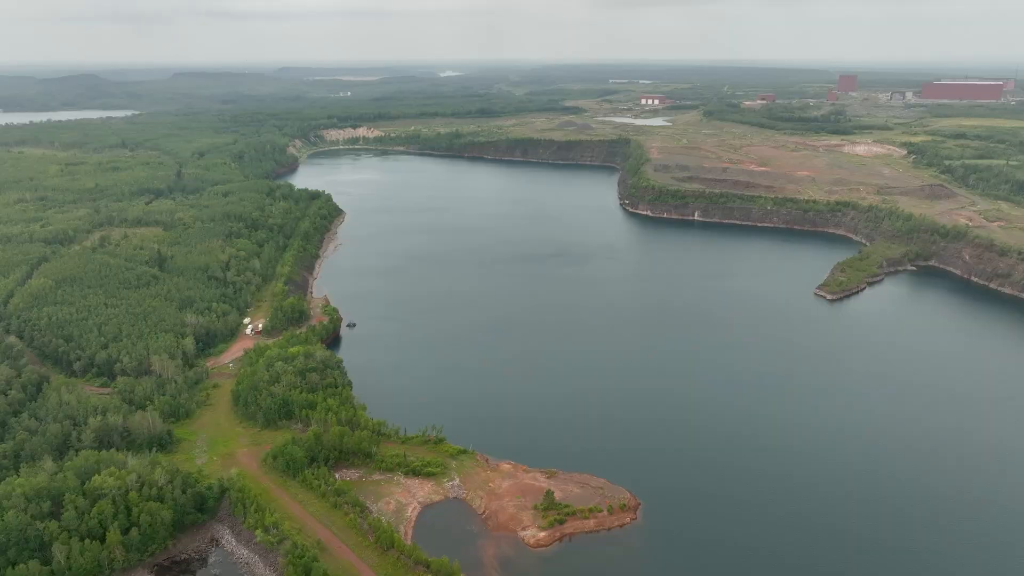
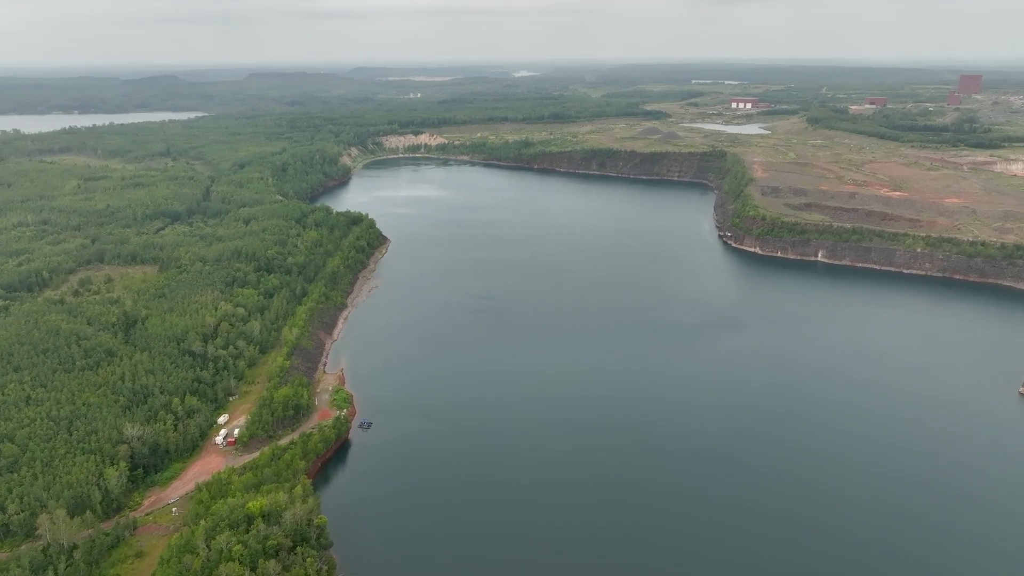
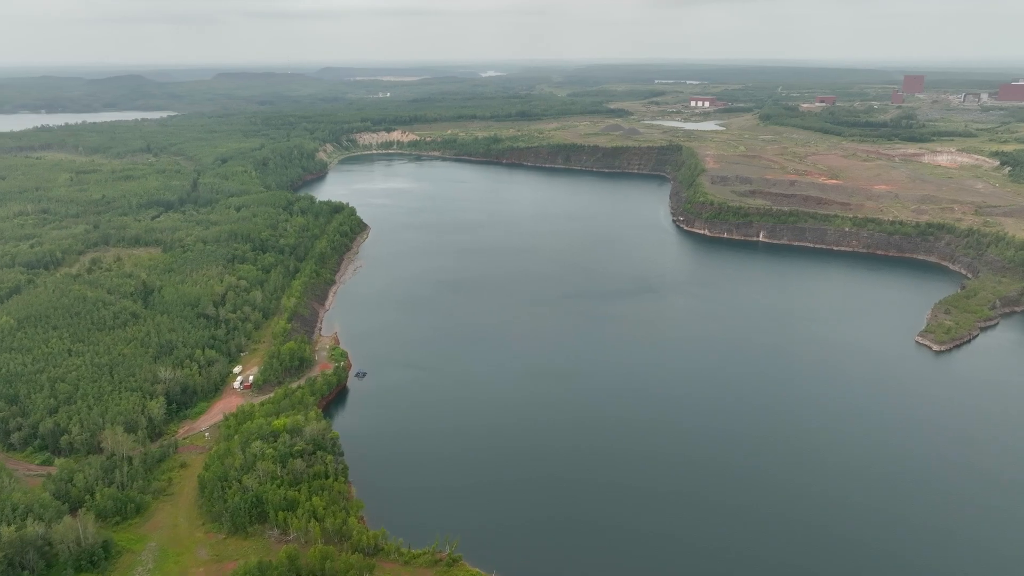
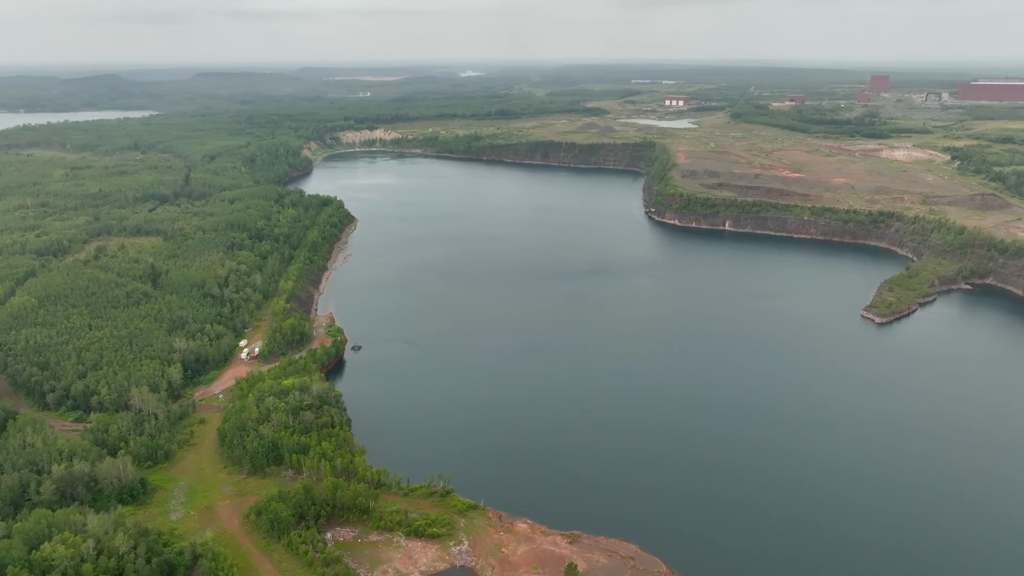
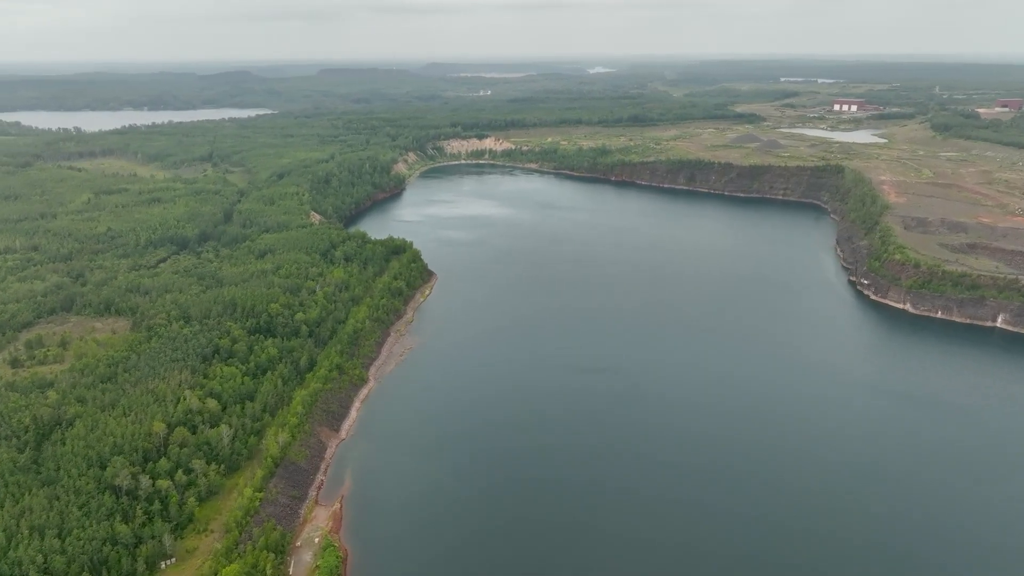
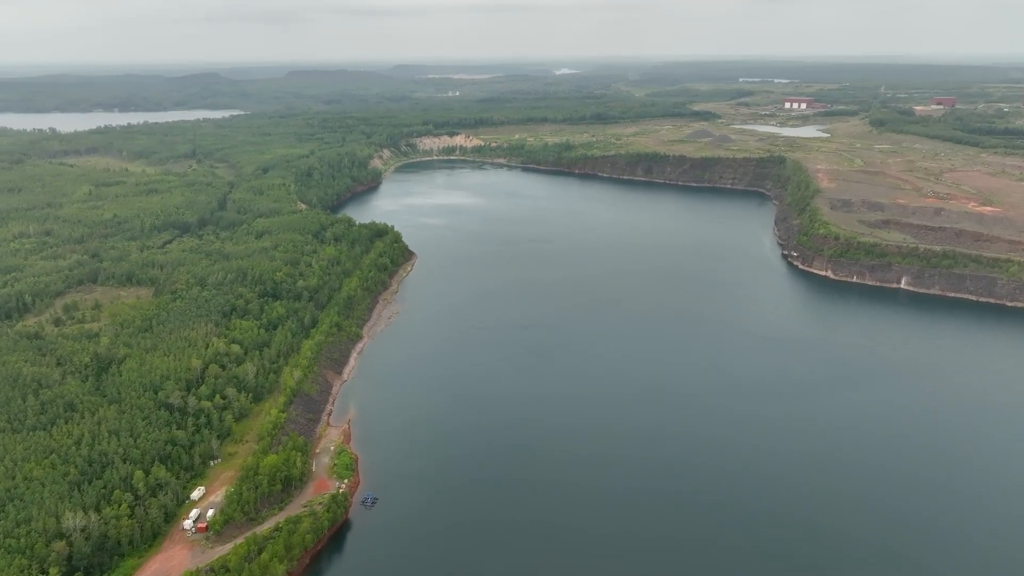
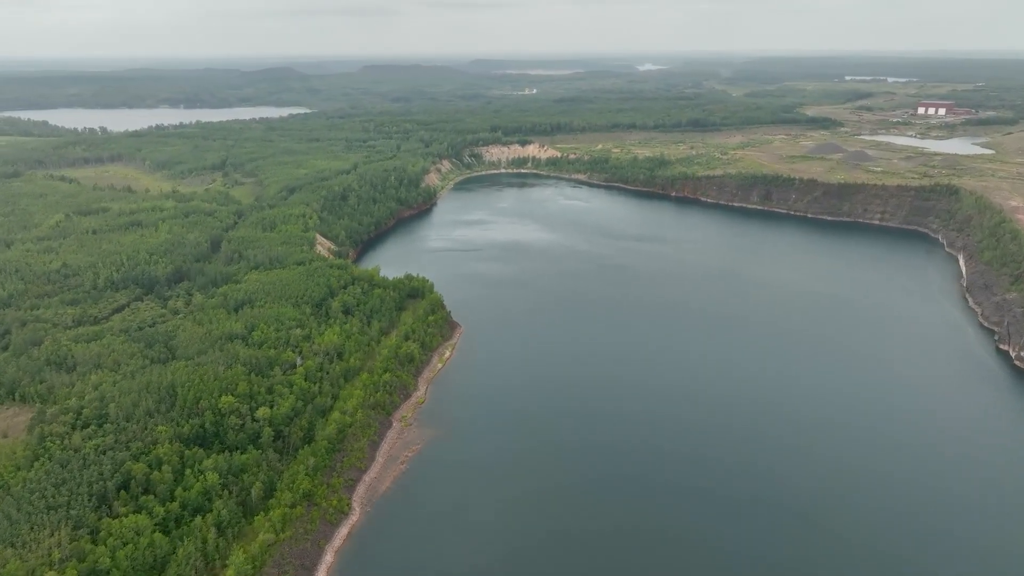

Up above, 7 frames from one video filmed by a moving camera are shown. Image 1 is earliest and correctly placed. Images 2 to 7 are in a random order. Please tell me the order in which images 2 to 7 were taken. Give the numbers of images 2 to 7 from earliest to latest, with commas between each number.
4, 3, 2, 6, 5, 7
